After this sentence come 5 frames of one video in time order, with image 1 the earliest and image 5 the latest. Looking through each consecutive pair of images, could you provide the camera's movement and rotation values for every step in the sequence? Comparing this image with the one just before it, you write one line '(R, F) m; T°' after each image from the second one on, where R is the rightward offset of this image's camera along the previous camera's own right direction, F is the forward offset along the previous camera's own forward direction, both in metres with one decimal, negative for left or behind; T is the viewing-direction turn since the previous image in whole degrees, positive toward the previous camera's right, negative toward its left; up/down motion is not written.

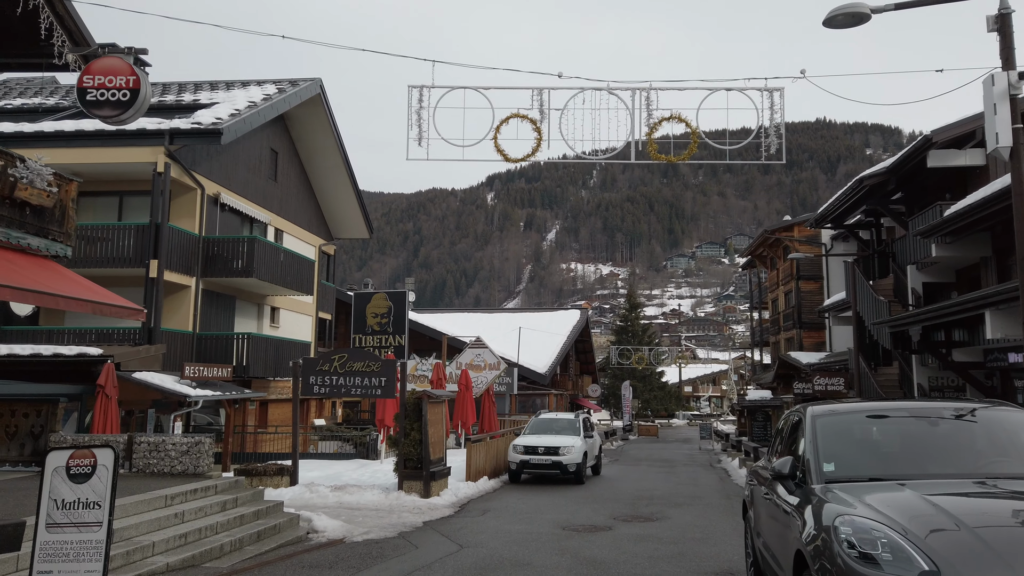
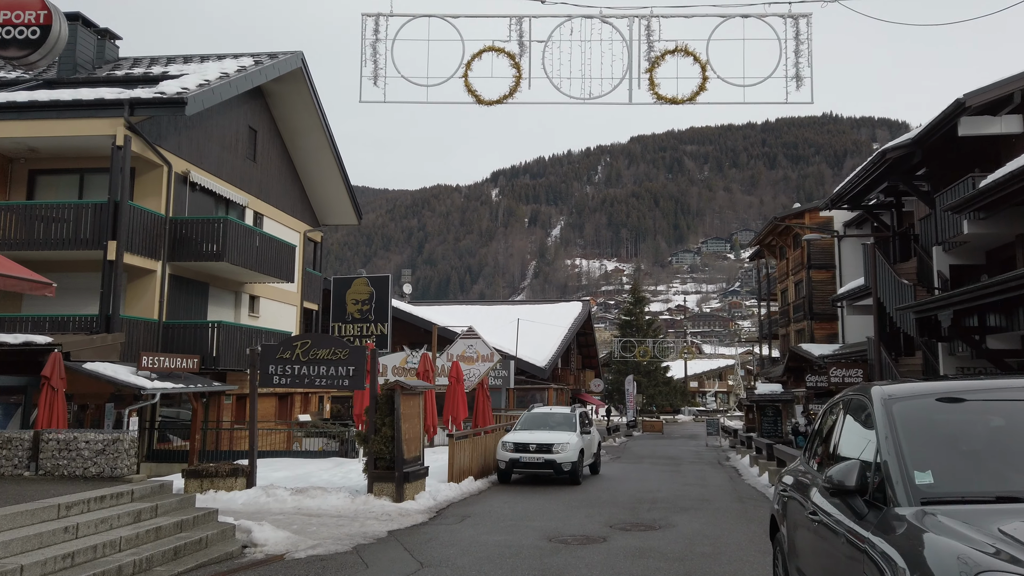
(+0.4, +1.7) m; 0°
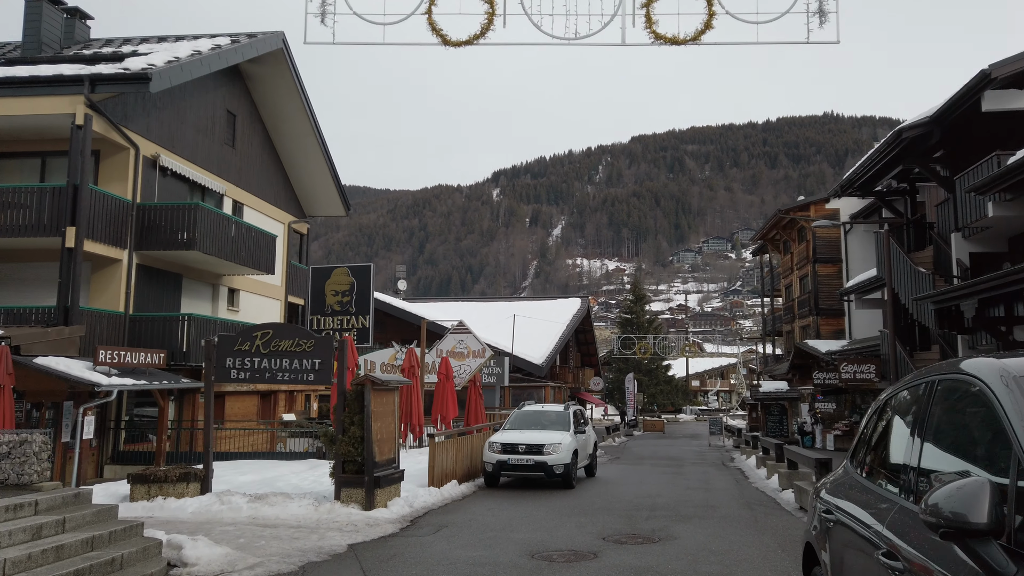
(+0.3, +1.3) m; 0°
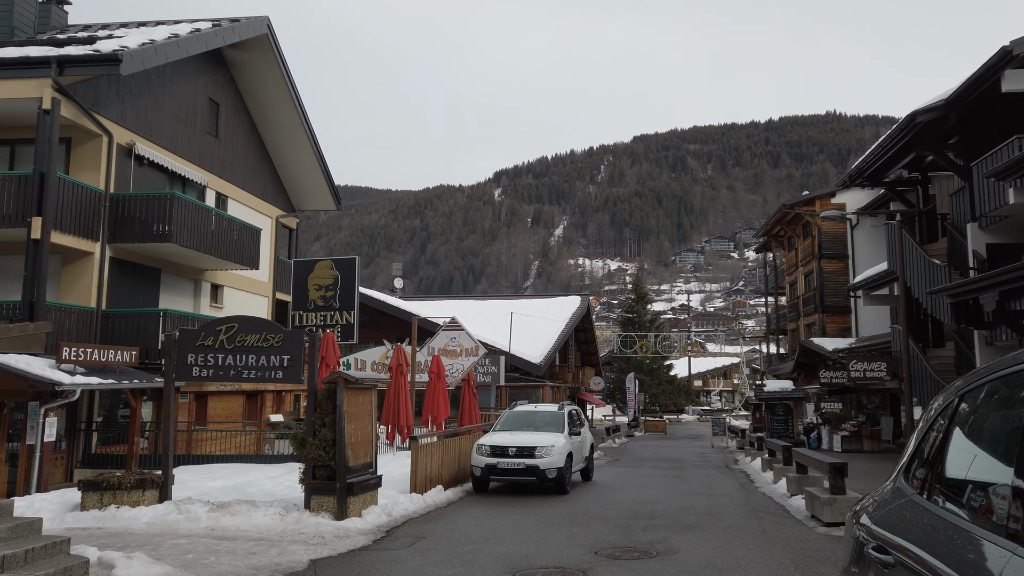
(+0.2, +1.0) m; 0°
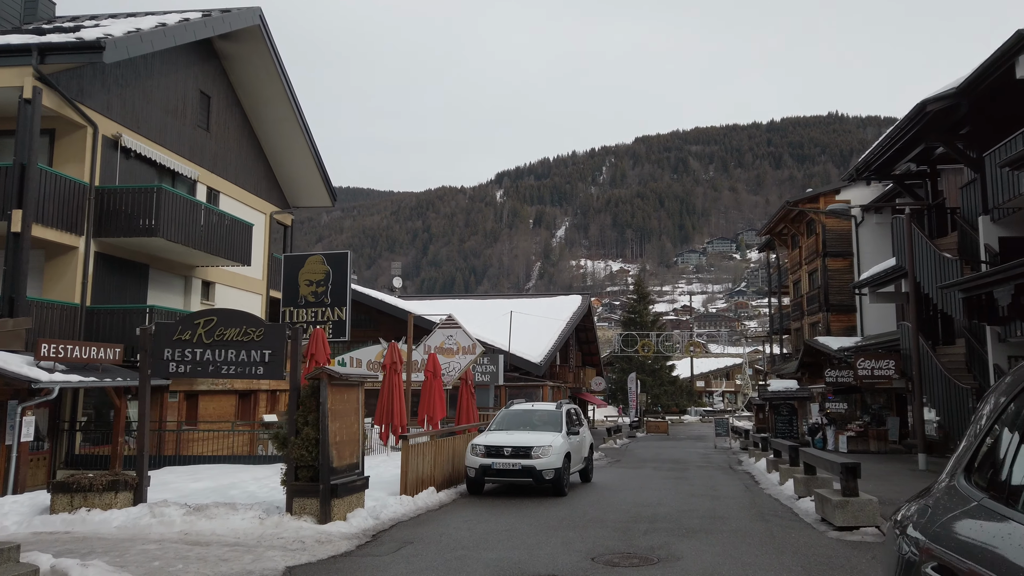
(+0.1, +0.6) m; 0°
